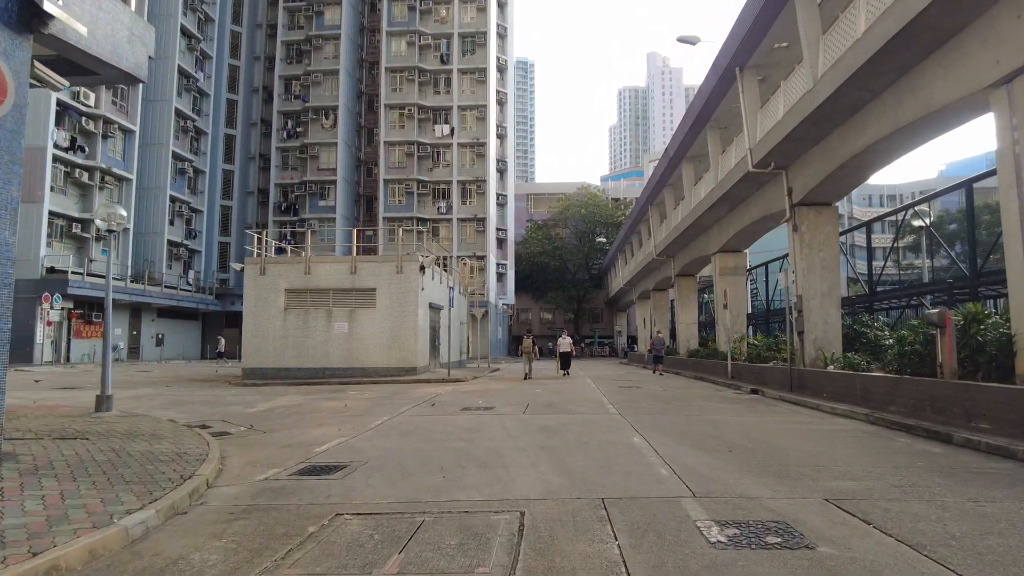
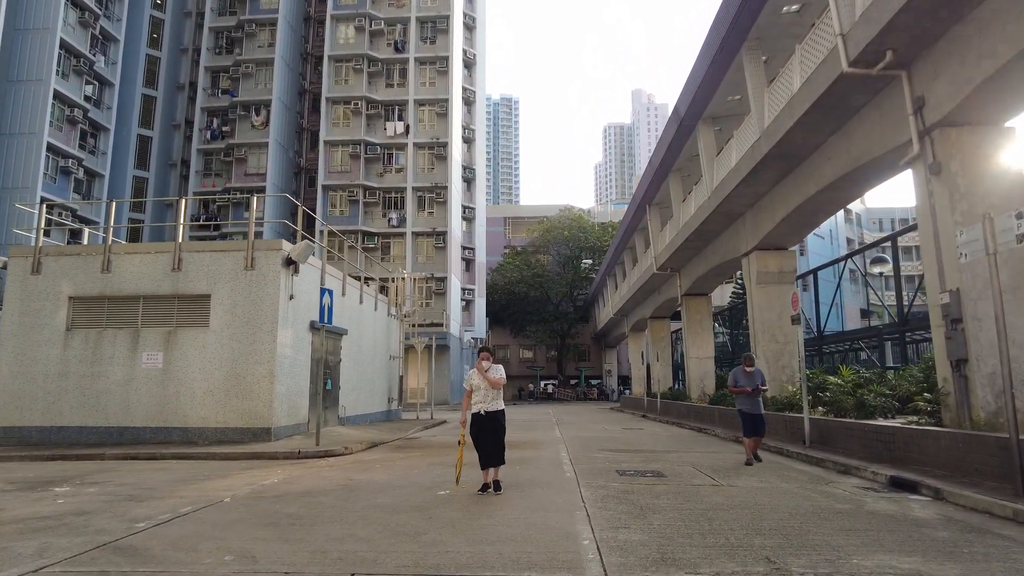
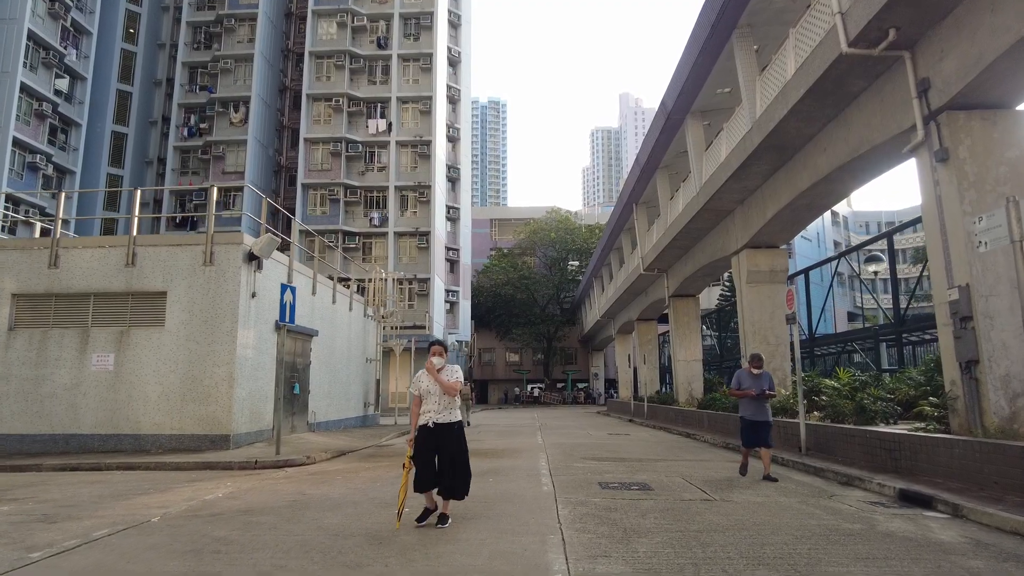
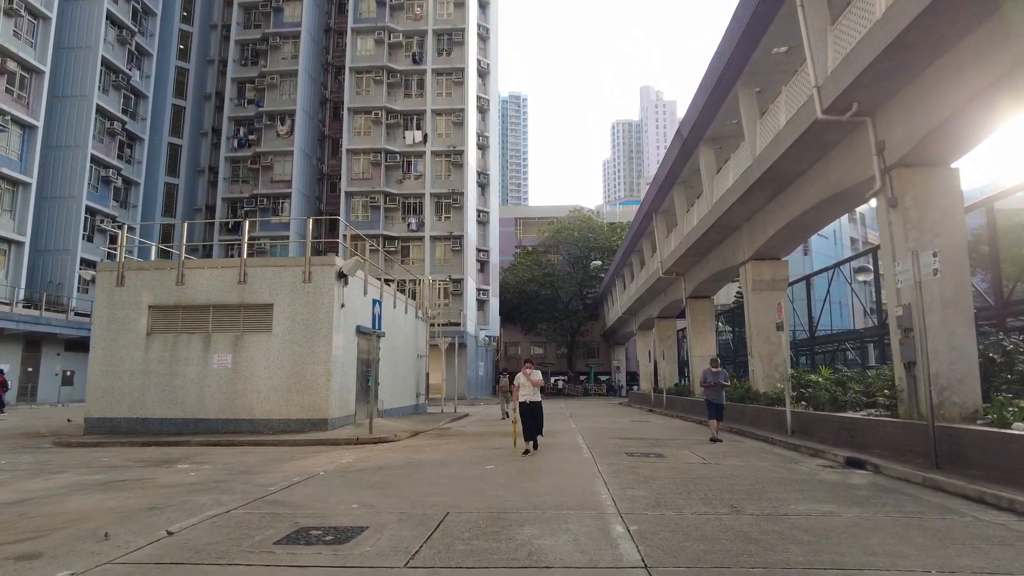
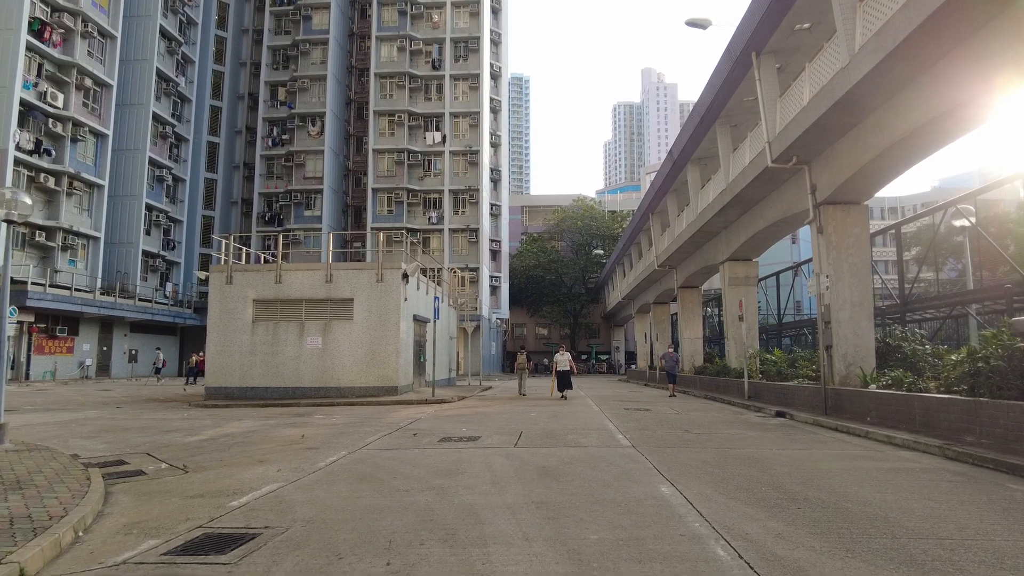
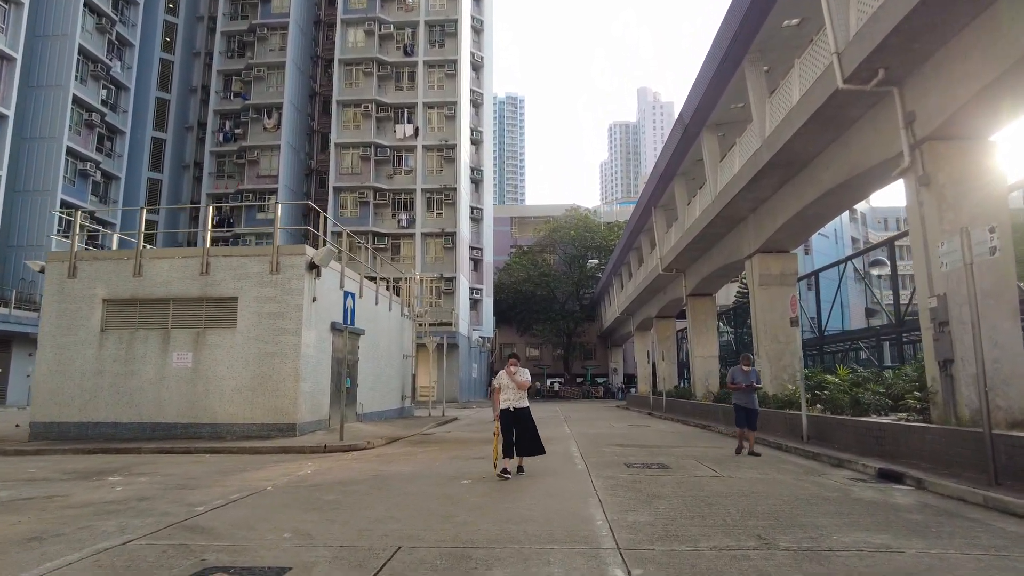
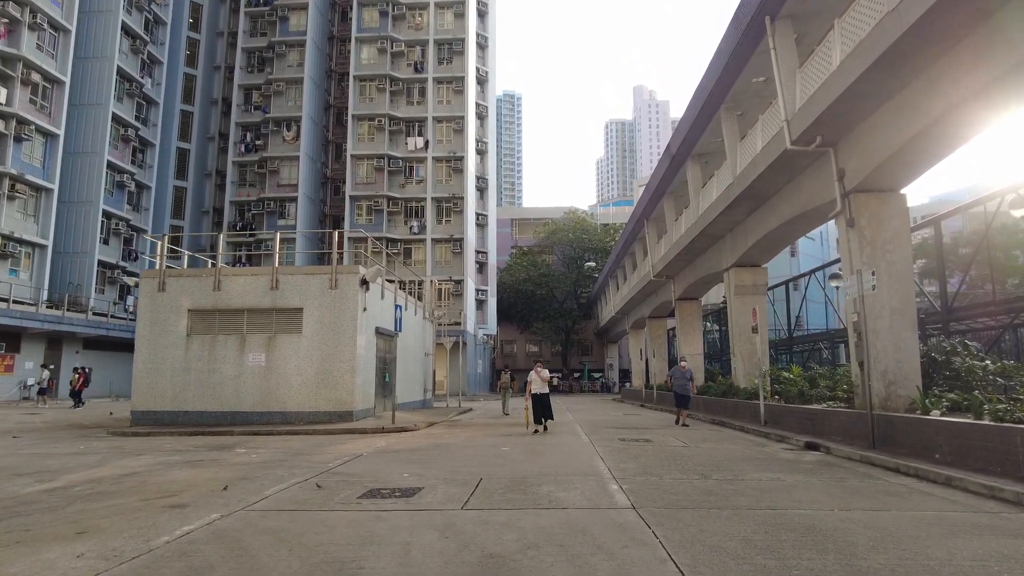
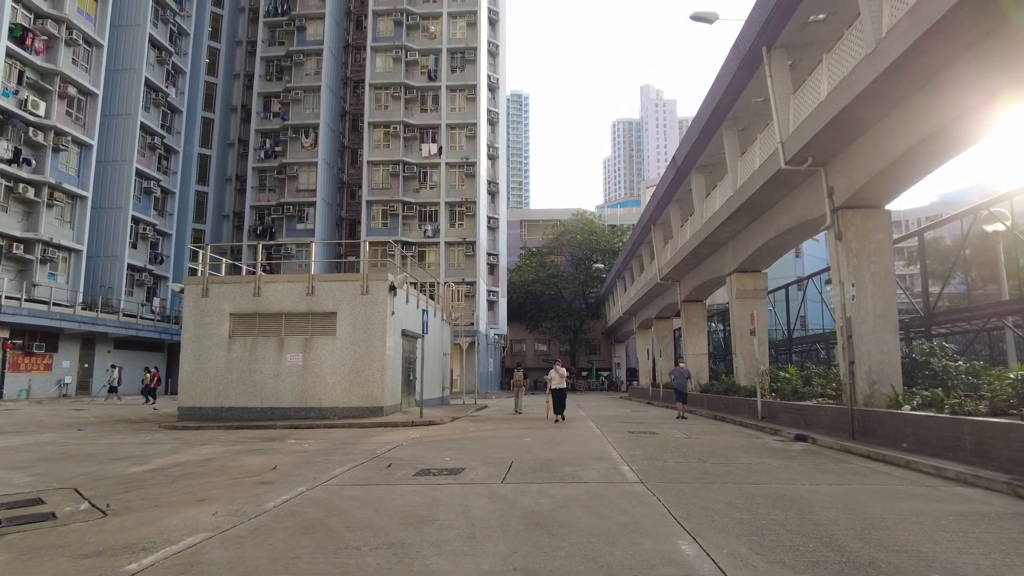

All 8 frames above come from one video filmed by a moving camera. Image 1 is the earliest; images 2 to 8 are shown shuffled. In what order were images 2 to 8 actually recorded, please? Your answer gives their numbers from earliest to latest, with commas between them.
5, 8, 7, 4, 6, 2, 3
